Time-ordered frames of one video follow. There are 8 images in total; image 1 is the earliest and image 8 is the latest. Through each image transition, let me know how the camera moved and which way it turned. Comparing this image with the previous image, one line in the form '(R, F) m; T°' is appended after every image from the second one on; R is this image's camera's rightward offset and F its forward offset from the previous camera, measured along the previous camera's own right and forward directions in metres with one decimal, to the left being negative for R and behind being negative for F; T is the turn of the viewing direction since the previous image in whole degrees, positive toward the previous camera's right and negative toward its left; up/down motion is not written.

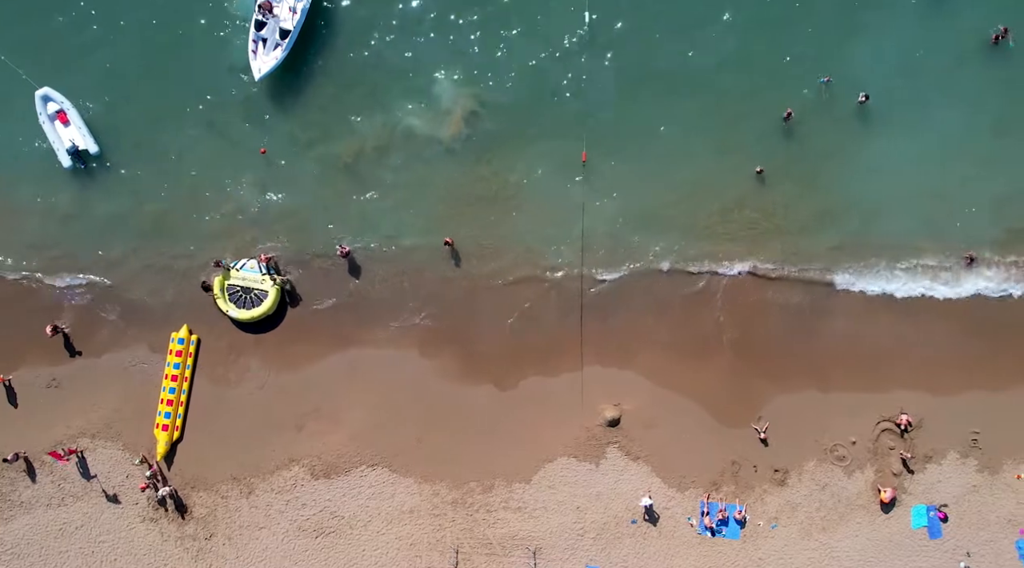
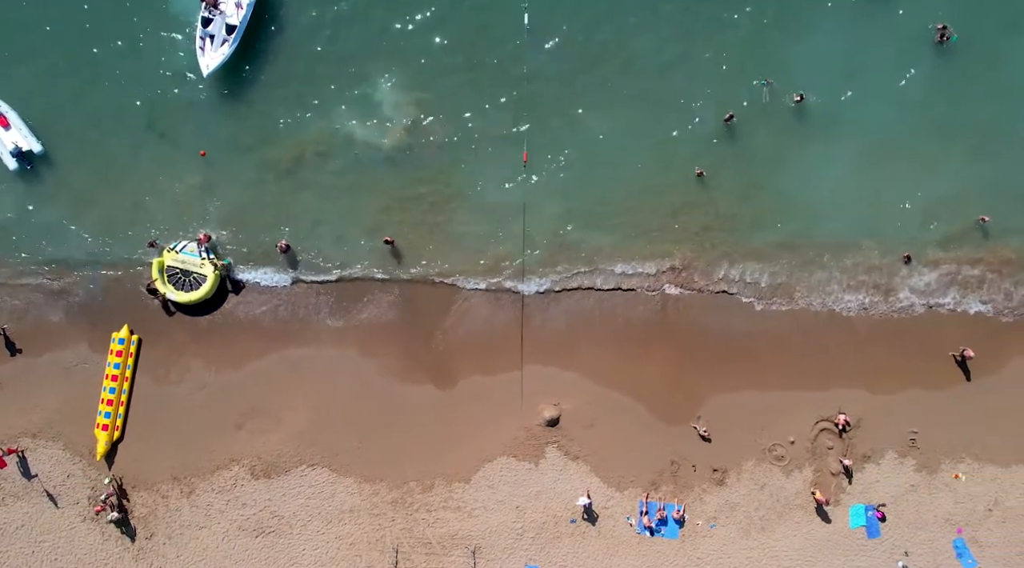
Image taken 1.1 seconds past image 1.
(+1.2, 0.0) m; 0°
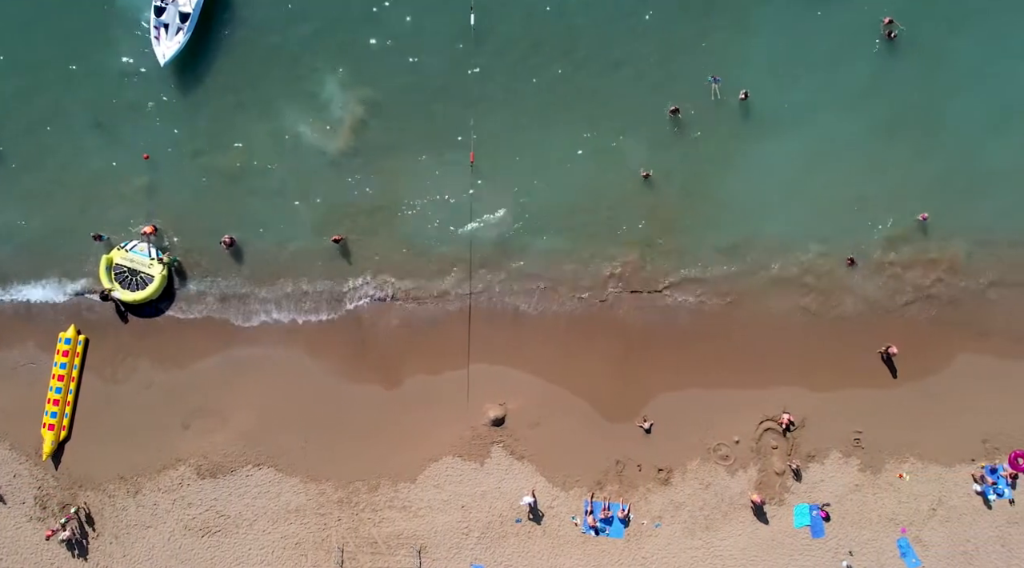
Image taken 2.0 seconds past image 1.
(+1.0, 0.0) m; 0°
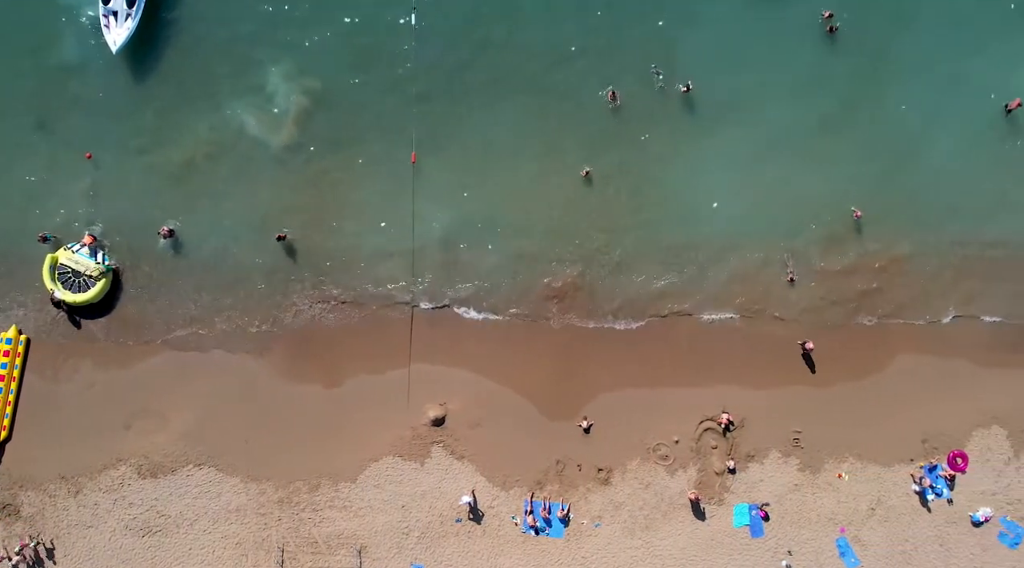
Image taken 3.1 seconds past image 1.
(+1.2, 0.0) m; 0°
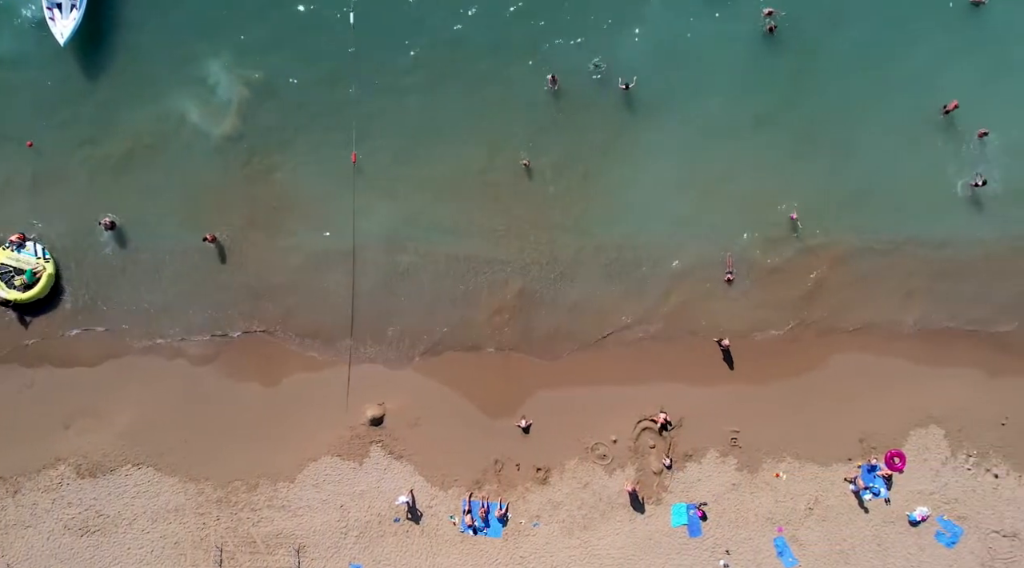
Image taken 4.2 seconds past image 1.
(+1.2, 0.0) m; 0°
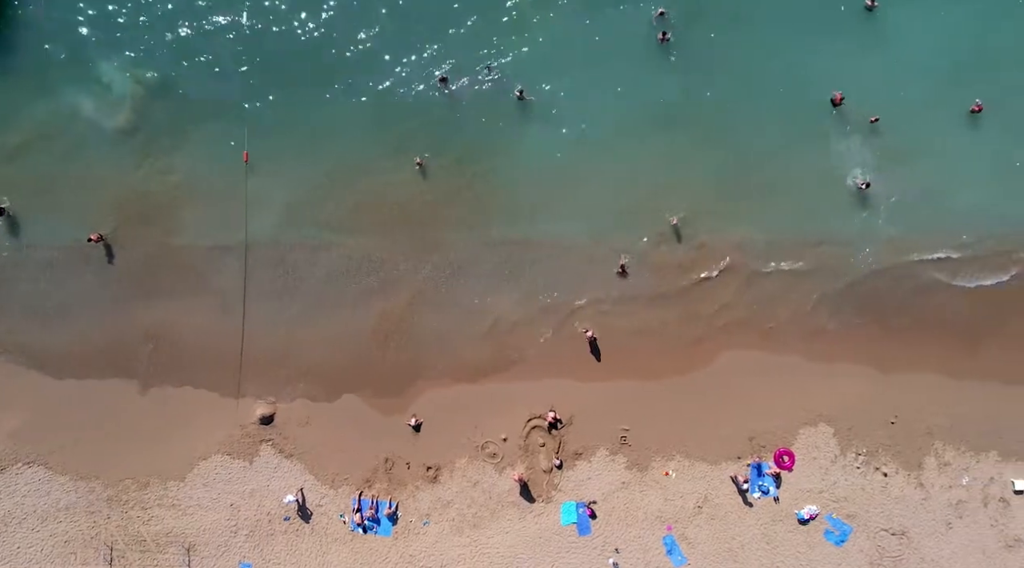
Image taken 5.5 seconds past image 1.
(+2.2, 0.0) m; 0°
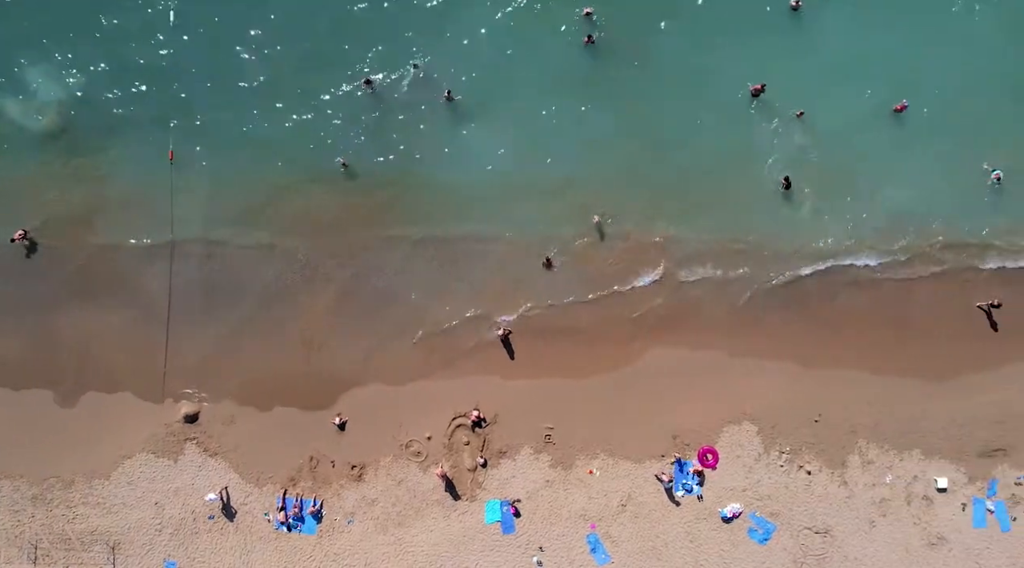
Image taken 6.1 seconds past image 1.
(+1.5, 0.0) m; 0°
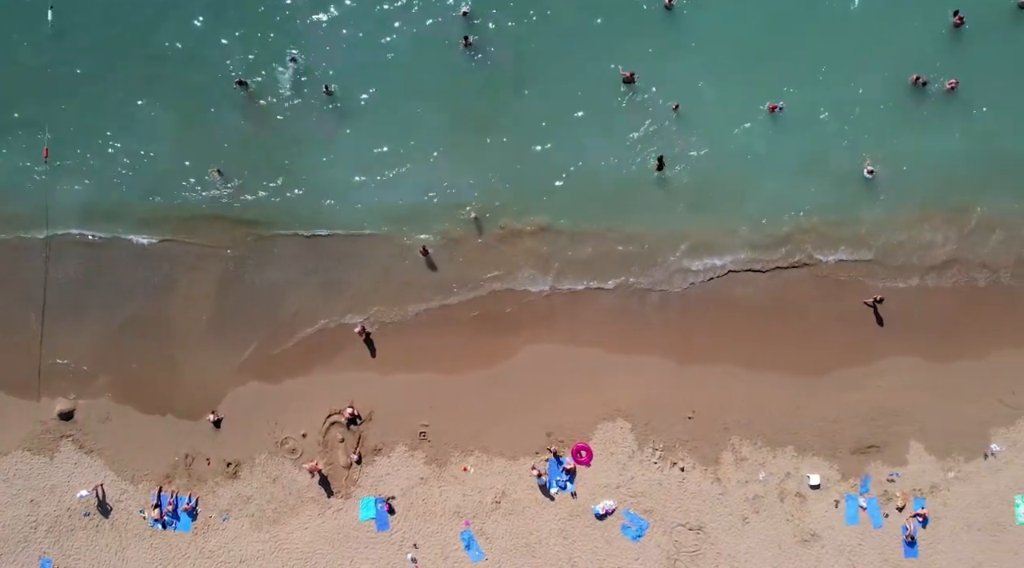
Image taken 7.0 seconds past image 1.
(+2.5, -0.1) m; 0°
